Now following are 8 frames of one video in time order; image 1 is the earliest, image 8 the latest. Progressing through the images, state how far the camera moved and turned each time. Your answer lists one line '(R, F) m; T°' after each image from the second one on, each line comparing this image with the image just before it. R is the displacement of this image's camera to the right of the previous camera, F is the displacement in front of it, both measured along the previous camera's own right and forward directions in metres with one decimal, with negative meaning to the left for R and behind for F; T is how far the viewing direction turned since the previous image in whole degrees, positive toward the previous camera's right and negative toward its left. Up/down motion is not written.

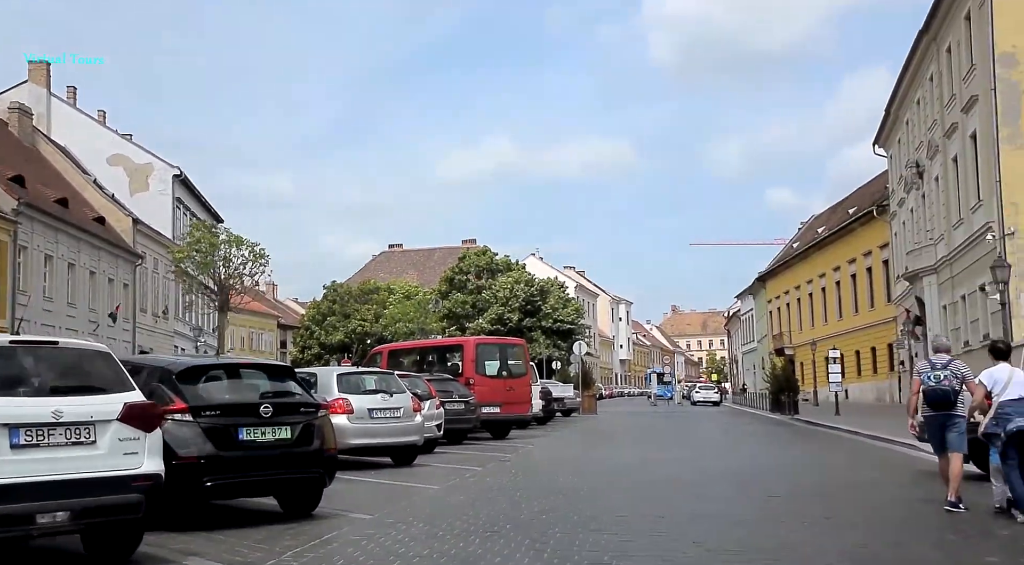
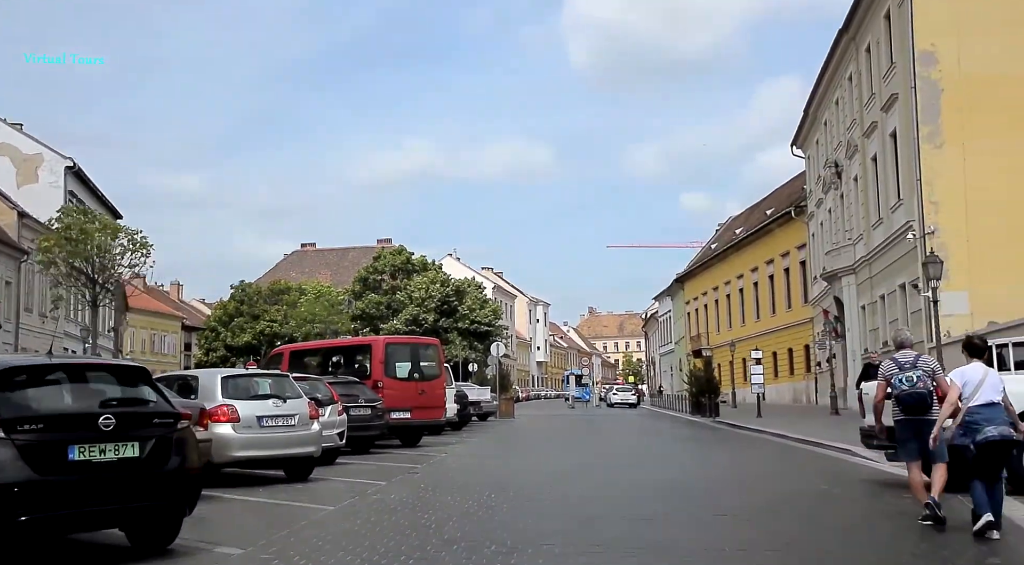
(+0.1, +1.3) m; +5°
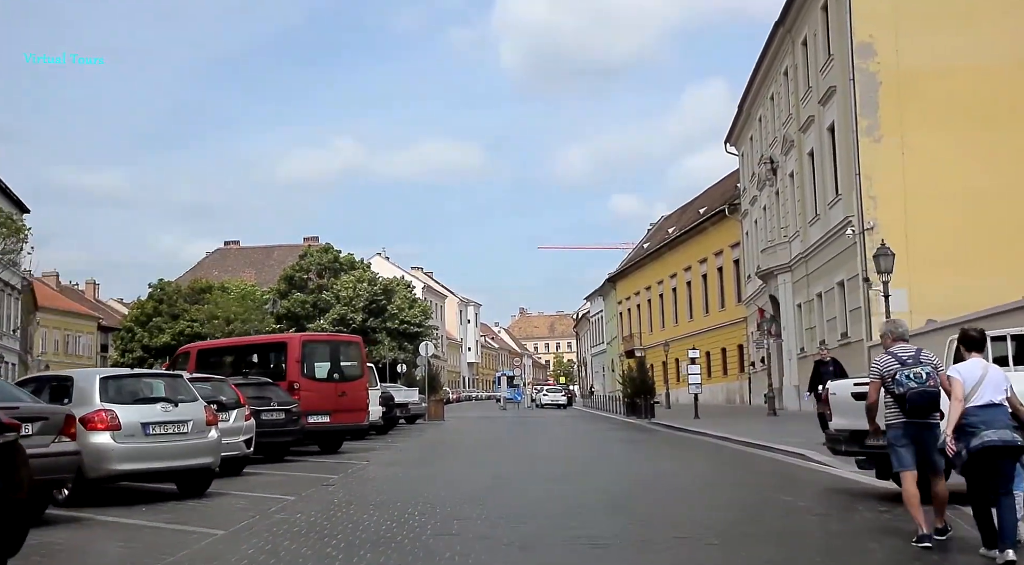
(0.0, +1.3) m; +4°
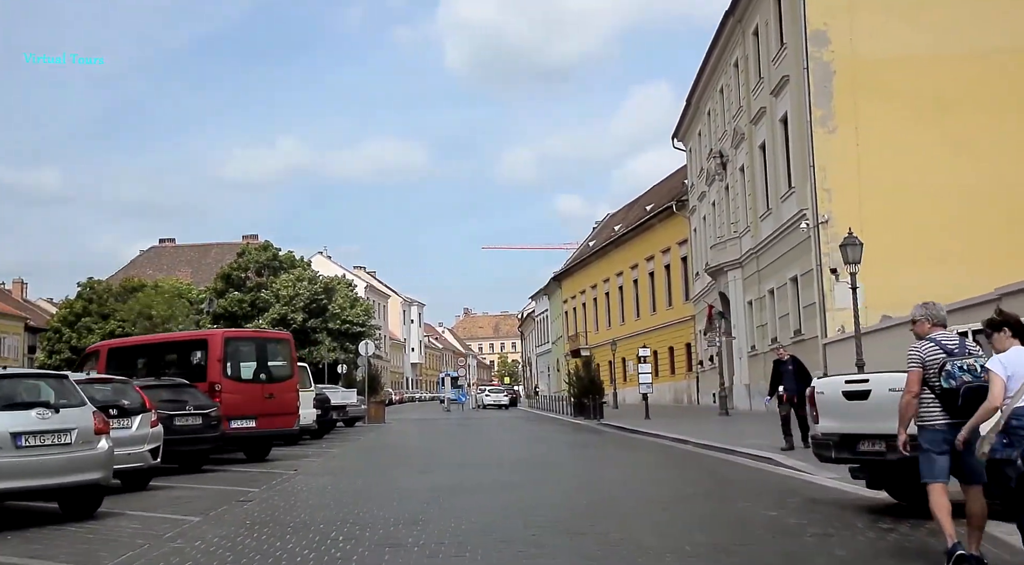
(0.0, +1.3) m; +3°
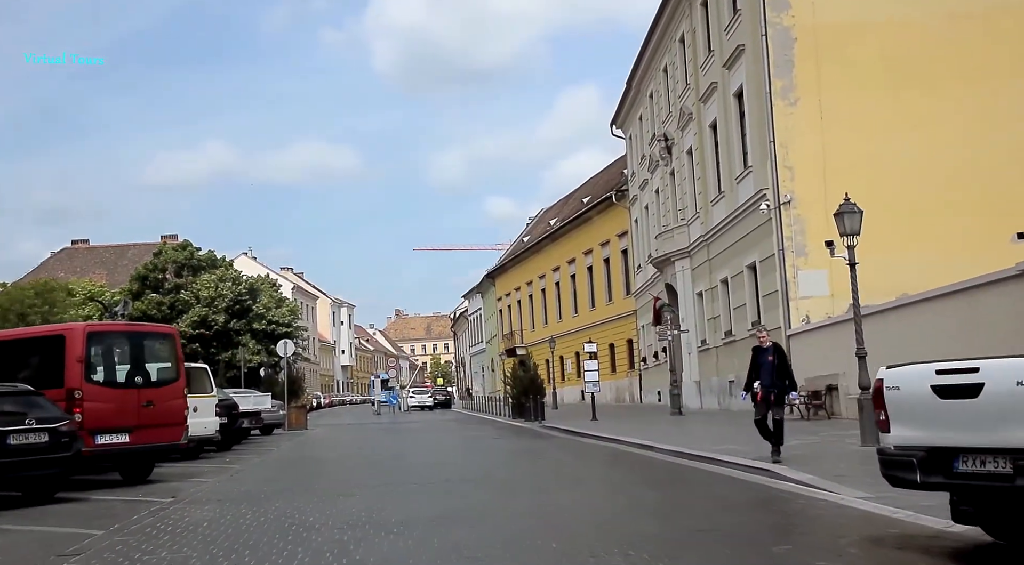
(0.0, +2.7) m; +4°
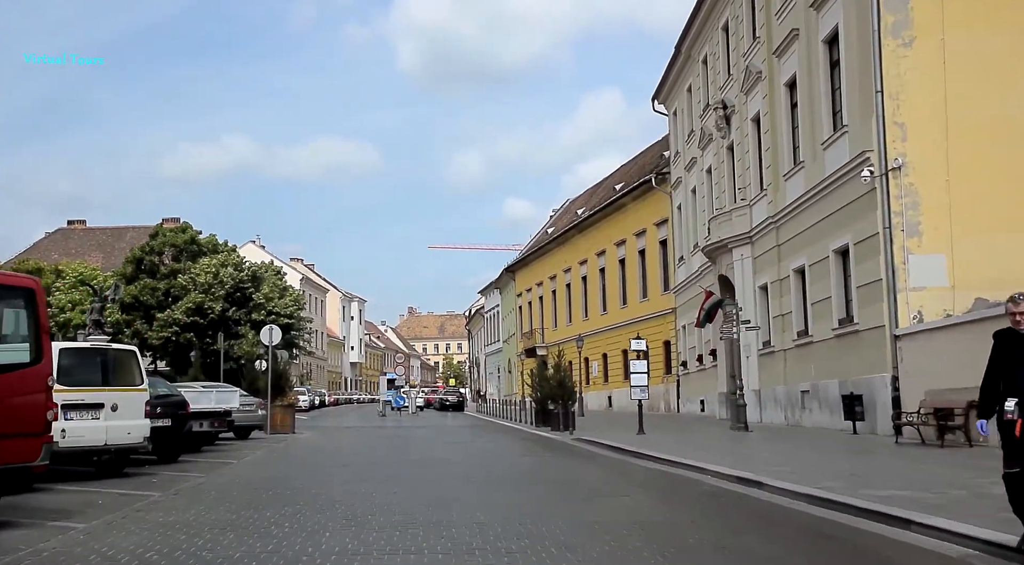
(-0.4, +4.9) m; -1°
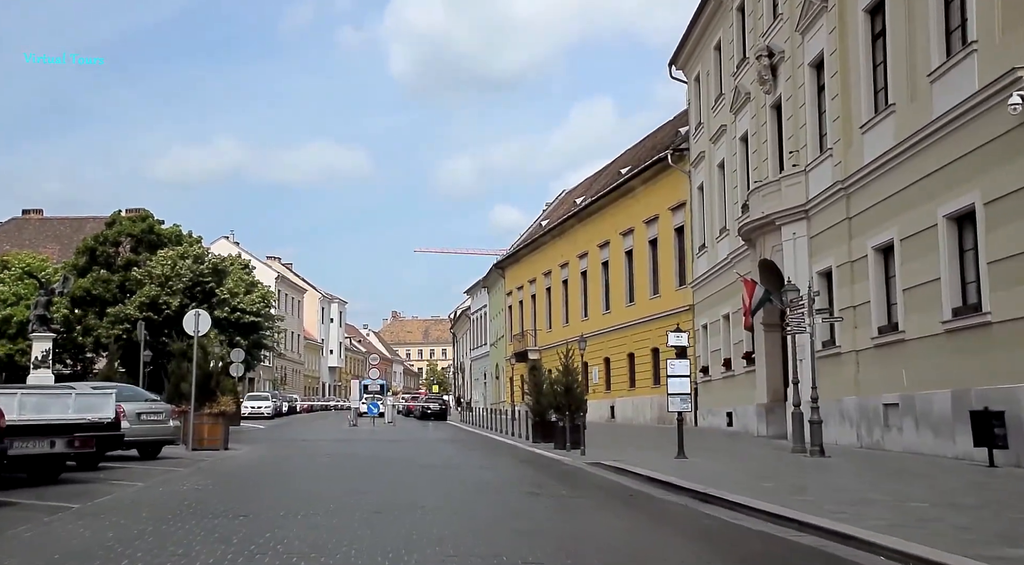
(-0.2, +5.7) m; +1°
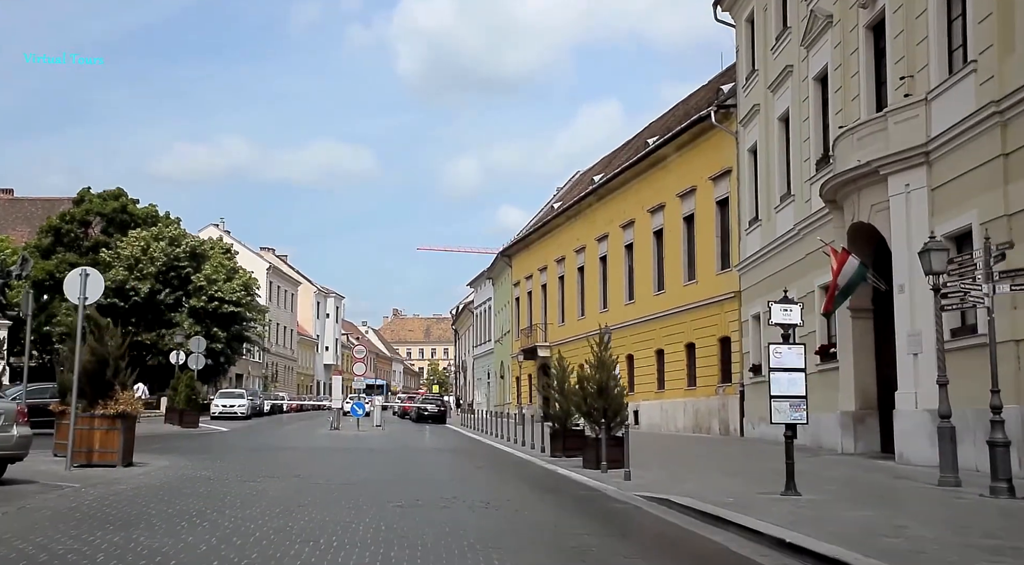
(-0.2, +5.9) m; 0°
